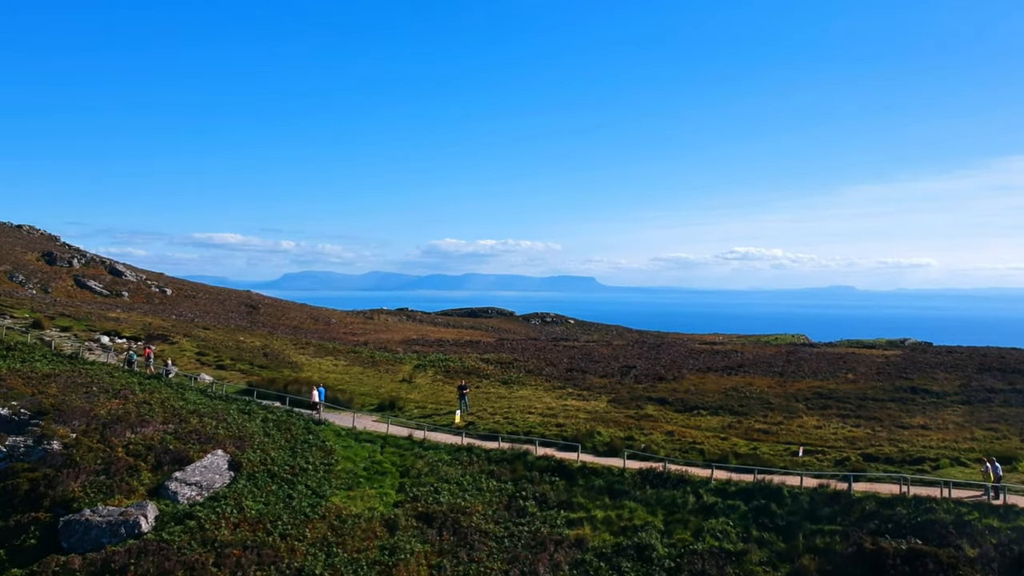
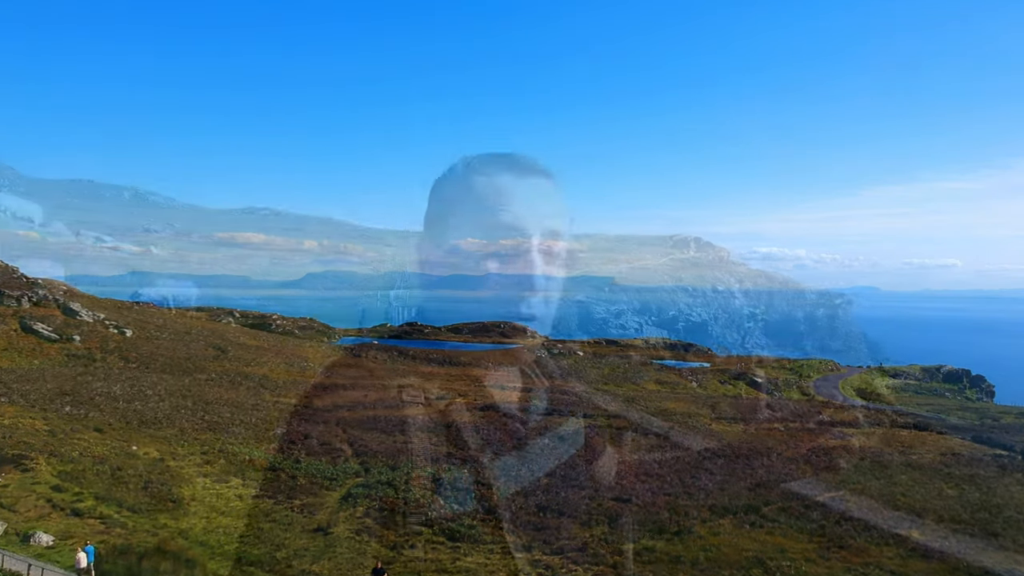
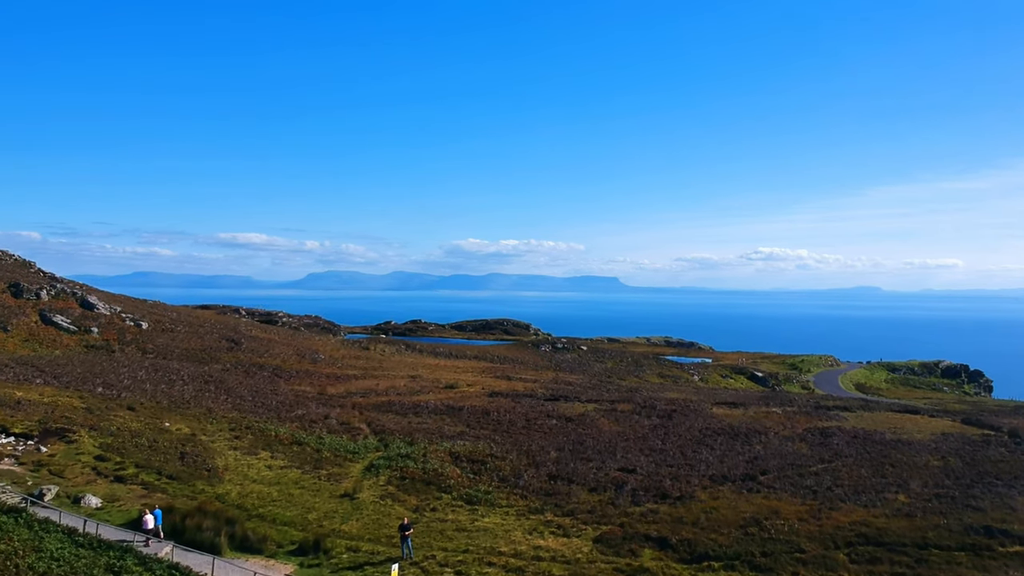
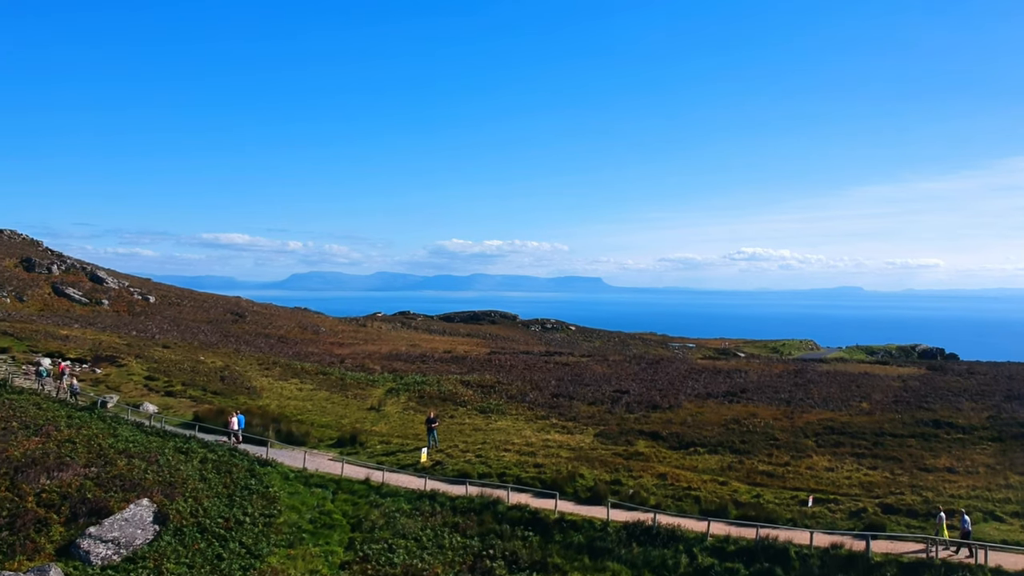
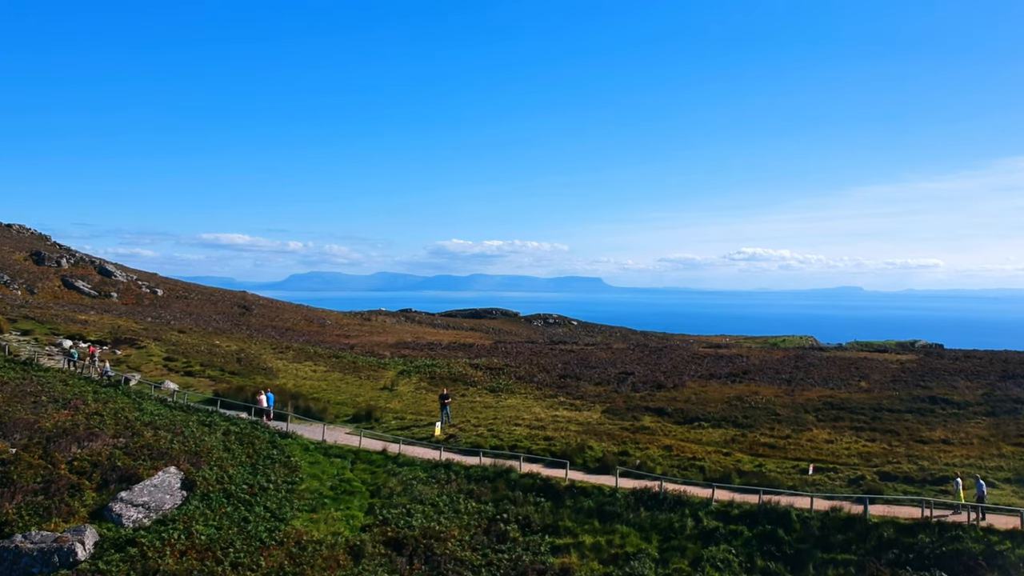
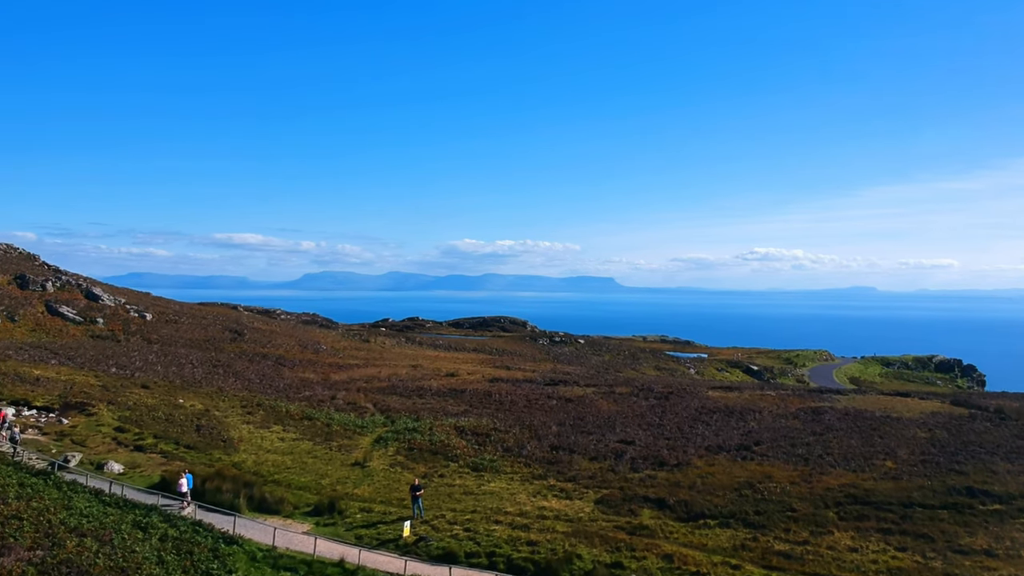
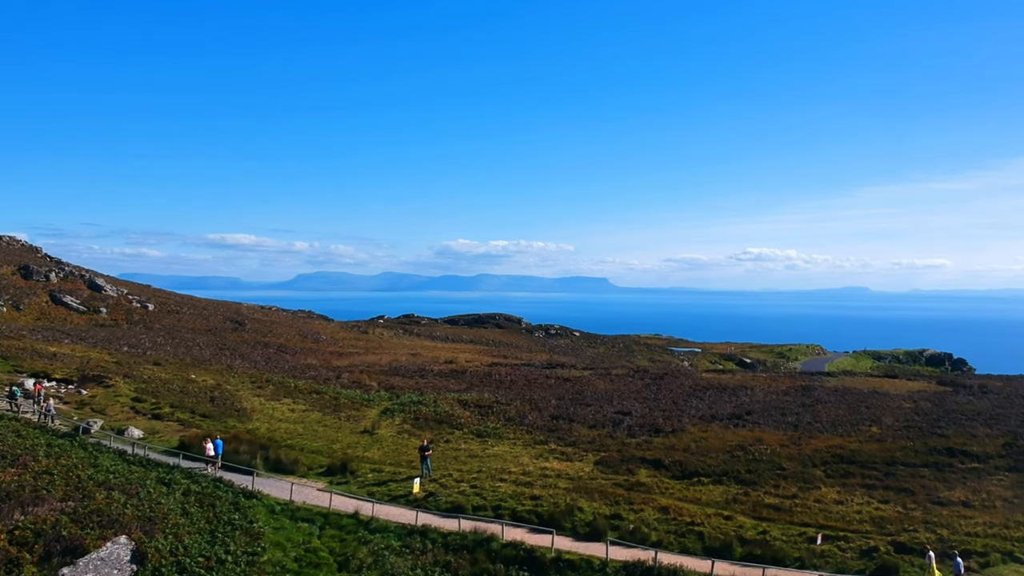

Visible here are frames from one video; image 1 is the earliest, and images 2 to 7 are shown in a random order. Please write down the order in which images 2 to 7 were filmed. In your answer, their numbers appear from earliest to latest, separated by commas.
5, 4, 7, 6, 3, 2
